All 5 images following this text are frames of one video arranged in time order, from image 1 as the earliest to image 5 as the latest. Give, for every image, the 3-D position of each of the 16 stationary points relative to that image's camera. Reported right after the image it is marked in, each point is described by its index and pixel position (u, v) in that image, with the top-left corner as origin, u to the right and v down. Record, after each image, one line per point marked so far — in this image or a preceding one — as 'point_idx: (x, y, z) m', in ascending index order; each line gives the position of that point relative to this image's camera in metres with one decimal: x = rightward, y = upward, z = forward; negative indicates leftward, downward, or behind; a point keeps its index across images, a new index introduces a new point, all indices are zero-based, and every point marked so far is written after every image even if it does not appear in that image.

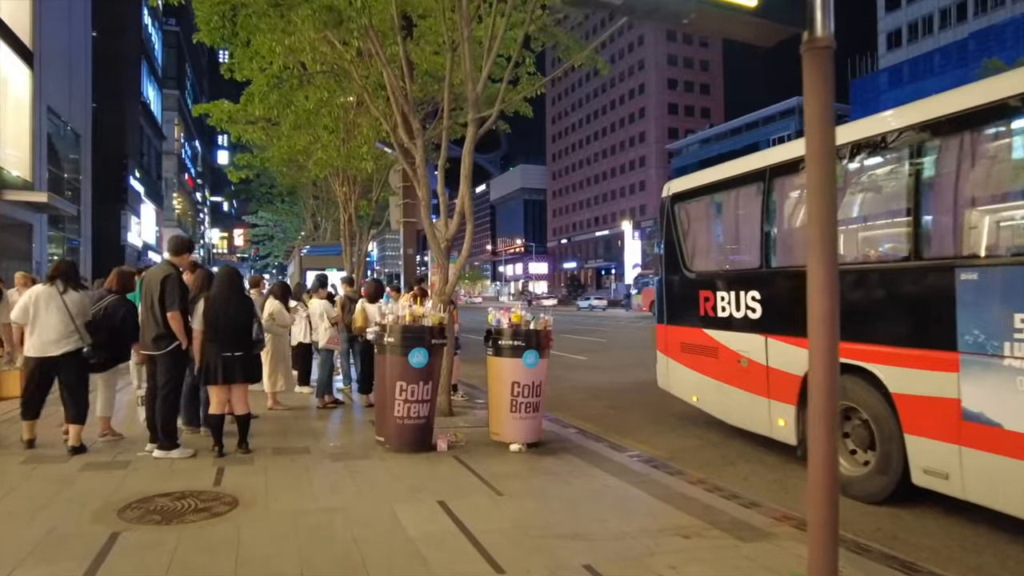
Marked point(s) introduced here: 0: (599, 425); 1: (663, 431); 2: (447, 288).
0: (+1.4, -2.3, +10.8) m
1: (+2.4, -2.3, +10.4) m
2: (-1.0, 0.0, +10.0) m
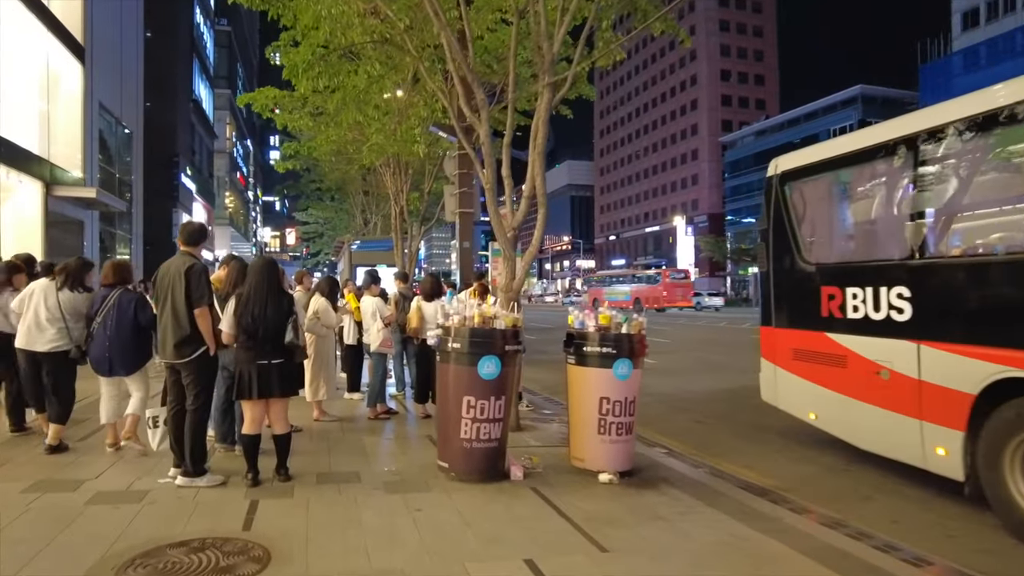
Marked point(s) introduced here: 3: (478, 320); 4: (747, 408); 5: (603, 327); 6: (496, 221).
0: (+2.5, -2.2, +9.3) m
1: (+3.4, -2.2, +8.8) m
2: (0.0, +0.1, +8.6) m
3: (-0.3, -0.3, +6.3) m
4: (+4.3, -2.1, +11.9) m
5: (+1.0, -0.4, +6.8) m
6: (-0.2, +0.9, +8.7) m
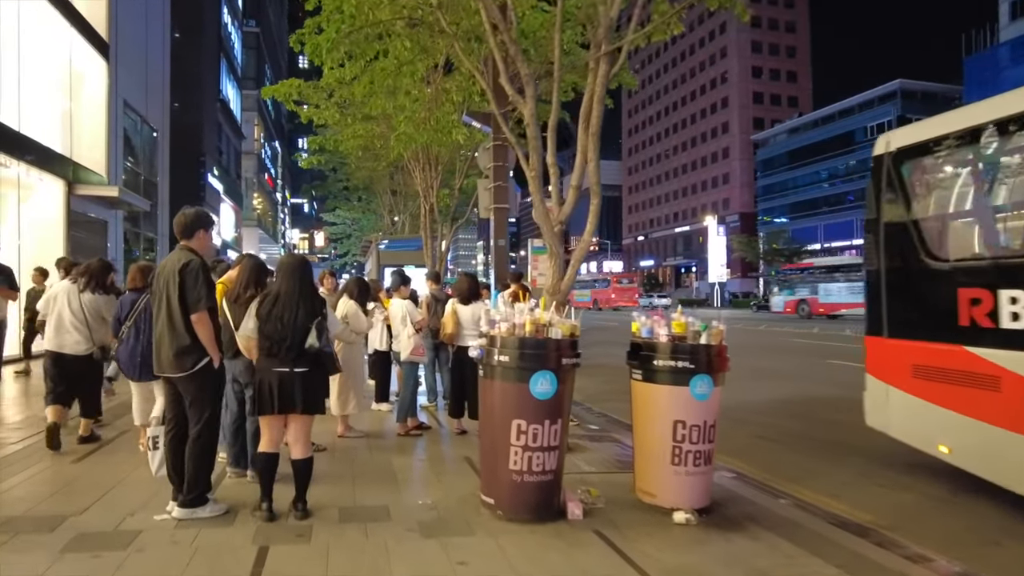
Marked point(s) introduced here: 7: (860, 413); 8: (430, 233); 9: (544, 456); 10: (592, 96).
0: (+3.1, -2.2, +8.2) m
1: (+4.0, -2.2, +7.6) m
2: (+0.6, 0.0, +7.6) m
3: (+0.2, -0.3, +5.3) m
4: (+4.9, -2.2, +10.7) m
5: (+1.4, -0.4, +5.7) m
6: (+0.4, +0.9, +7.7) m
7: (+6.0, -2.1, +11.3) m
8: (-2.3, +1.5, +18.6) m
9: (+0.2, -1.3, +5.2) m
10: (+1.0, +2.3, +7.8) m
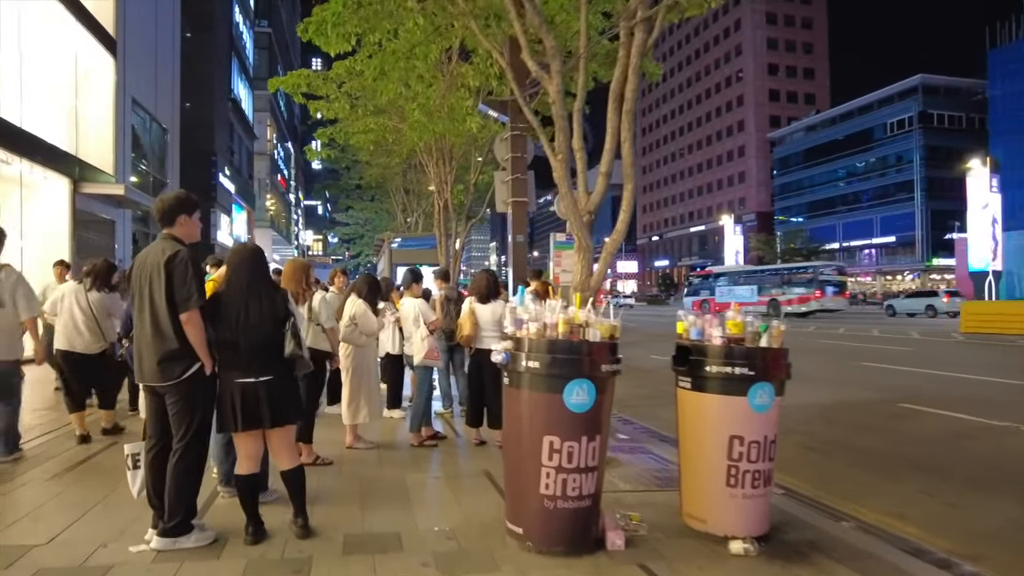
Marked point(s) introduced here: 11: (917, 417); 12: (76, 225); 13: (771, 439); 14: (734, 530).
0: (+3.3, -2.2, +7.4) m
1: (+4.2, -2.2, +6.8) m
2: (+0.8, +0.1, +6.9) m
3: (+0.4, -0.3, +4.6) m
4: (+5.3, -2.1, +9.9) m
5: (+1.7, -0.4, +5.0) m
6: (+0.6, +0.9, +7.0) m
7: (+6.3, -2.1, +10.5) m
8: (-1.8, +1.5, +17.9) m
9: (+0.4, -1.3, +4.4) m
10: (+1.3, +2.3, +7.0) m
11: (+6.6, -2.1, +10.7) m
12: (-13.0, +1.9, +19.7) m
13: (+1.9, -1.1, +4.9) m
14: (+1.7, -1.8, +4.9) m
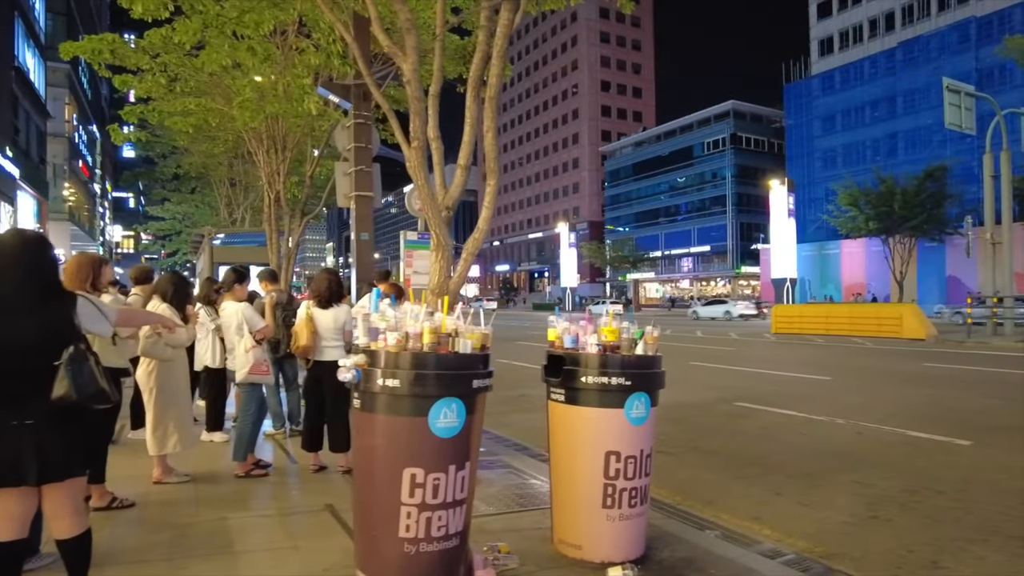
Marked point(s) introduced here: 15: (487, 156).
0: (+1.7, -2.2, +7.3) m
1: (+2.7, -2.2, +7.0) m
2: (-0.6, 0.0, +6.2) m
3: (-0.5, -0.3, +3.9) m
4: (+3.0, -2.2, +10.2) m
5: (+0.7, -0.4, +4.6) m
6: (-0.8, +0.9, +6.3) m
7: (+3.9, -2.2, +11.0) m
8: (-5.8, +1.5, +16.4) m
9: (-0.4, -1.3, +3.8) m
10: (-0.2, +2.3, +6.5) m
11: (+4.1, -2.2, +11.3) m
12: (-17.1, +1.9, +15.4) m
13: (+0.9, -1.1, +4.6) m
14: (+0.7, -1.8, +4.5) m
15: (-0.2, +1.4, +6.7) m
